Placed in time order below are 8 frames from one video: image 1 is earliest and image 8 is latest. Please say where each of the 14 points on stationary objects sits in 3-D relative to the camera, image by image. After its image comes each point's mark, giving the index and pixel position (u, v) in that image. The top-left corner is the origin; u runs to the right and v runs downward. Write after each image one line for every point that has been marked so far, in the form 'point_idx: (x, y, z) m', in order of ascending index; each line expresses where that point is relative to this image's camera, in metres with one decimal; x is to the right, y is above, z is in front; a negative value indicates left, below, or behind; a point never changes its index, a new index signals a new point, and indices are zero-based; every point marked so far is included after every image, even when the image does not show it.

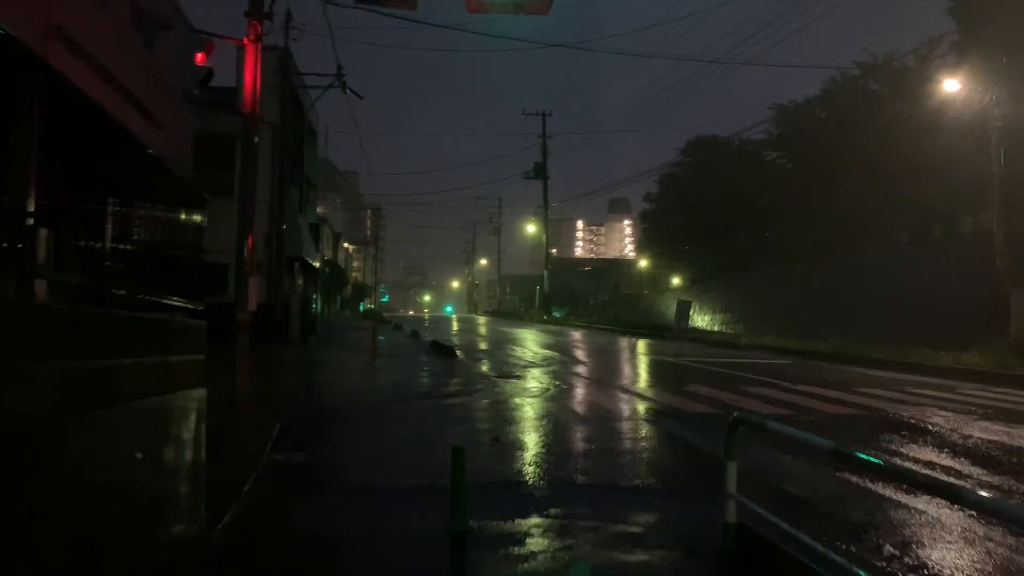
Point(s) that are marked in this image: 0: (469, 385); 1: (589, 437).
0: (-0.9, -1.9, +16.8) m
1: (+0.9, -1.9, +10.5) m
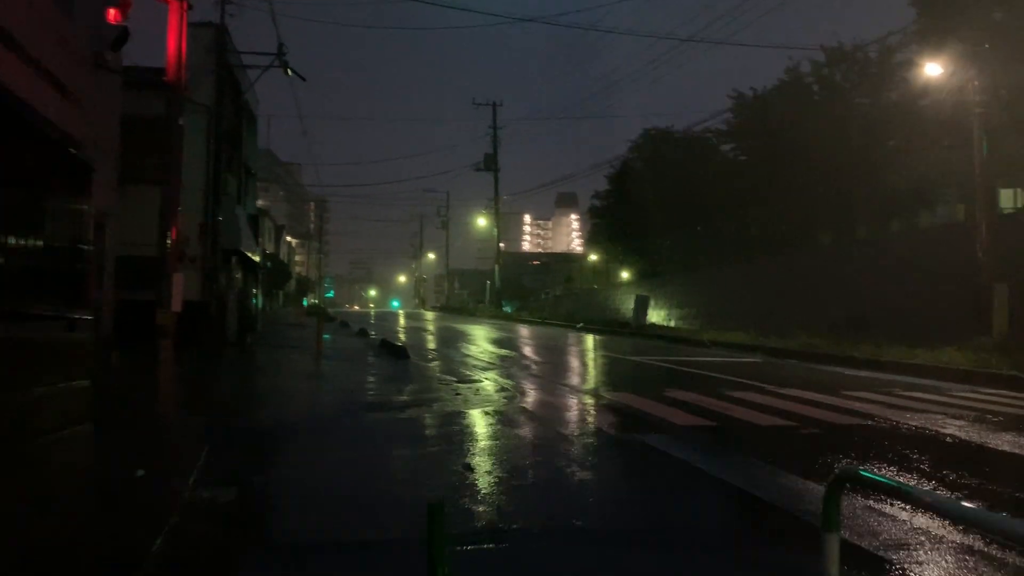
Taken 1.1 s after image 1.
0: (-1.6, -1.9, +15.3) m
1: (+0.6, -1.8, +9.1) m
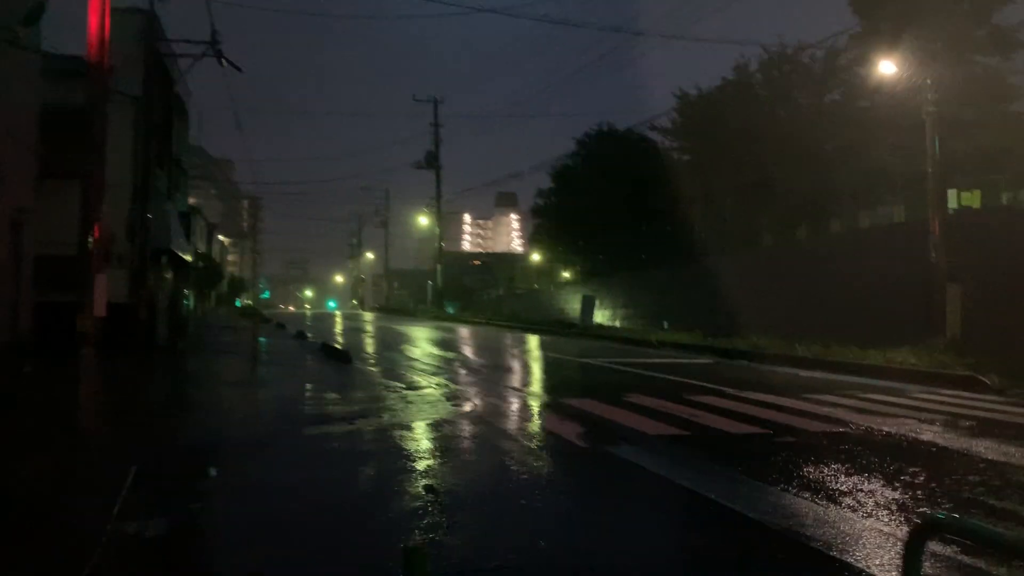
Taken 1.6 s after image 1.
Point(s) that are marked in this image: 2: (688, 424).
0: (-2.4, -1.9, +14.5) m
1: (+0.2, -1.9, +8.5) m
2: (+2.3, -1.8, +11.0) m
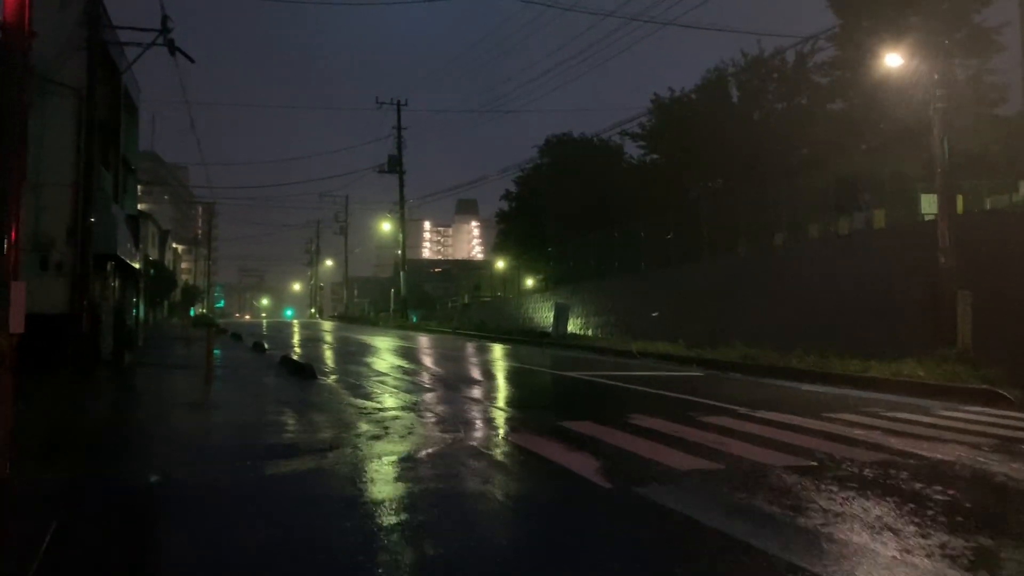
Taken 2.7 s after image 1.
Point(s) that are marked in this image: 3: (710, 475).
0: (-2.6, -2.0, +12.9) m
1: (+0.3, -1.9, +7.0) m
2: (+2.2, -1.8, +9.6) m
3: (+2.0, -1.9, +8.5) m
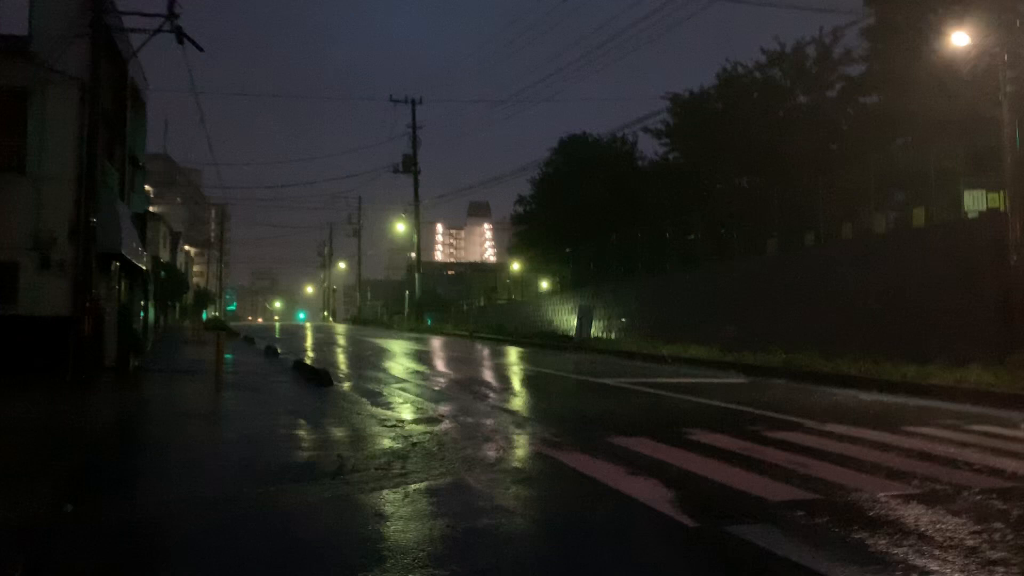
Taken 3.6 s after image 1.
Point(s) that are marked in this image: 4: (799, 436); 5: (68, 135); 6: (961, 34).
0: (-2.0, -2.0, +11.7) m
1: (+0.8, -1.9, +5.8) m
2: (+2.7, -1.8, +8.3) m
3: (+2.4, -1.8, +7.3) m
4: (+3.6, -1.9, +10.8) m
5: (-9.9, +3.4, +19.1) m
6: (+7.7, +4.3, +14.7) m
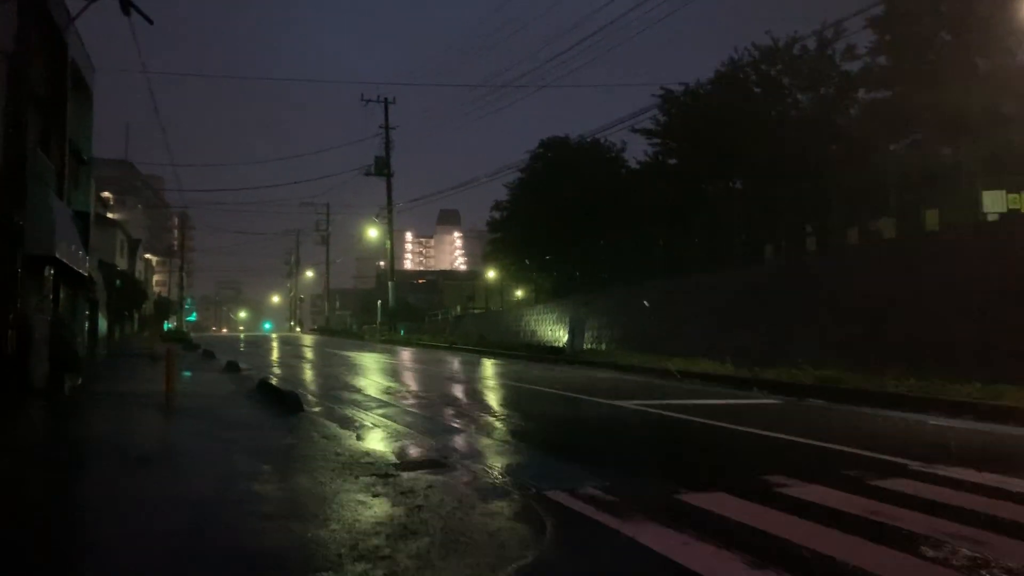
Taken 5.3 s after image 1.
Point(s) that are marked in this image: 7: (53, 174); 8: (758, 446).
0: (-1.8, -2.1, +9.1) m
1: (+1.3, -1.9, +3.3) m
2: (+3.1, -1.9, +6.0) m
3: (+2.9, -1.9, +4.9) m
4: (+3.9, -1.9, +8.4) m
5: (-9.9, +3.2, +16.3) m
6: (+7.8, +4.2, +12.5) m
7: (-10.4, +2.6, +19.3) m
8: (+3.2, -2.1, +11.3) m
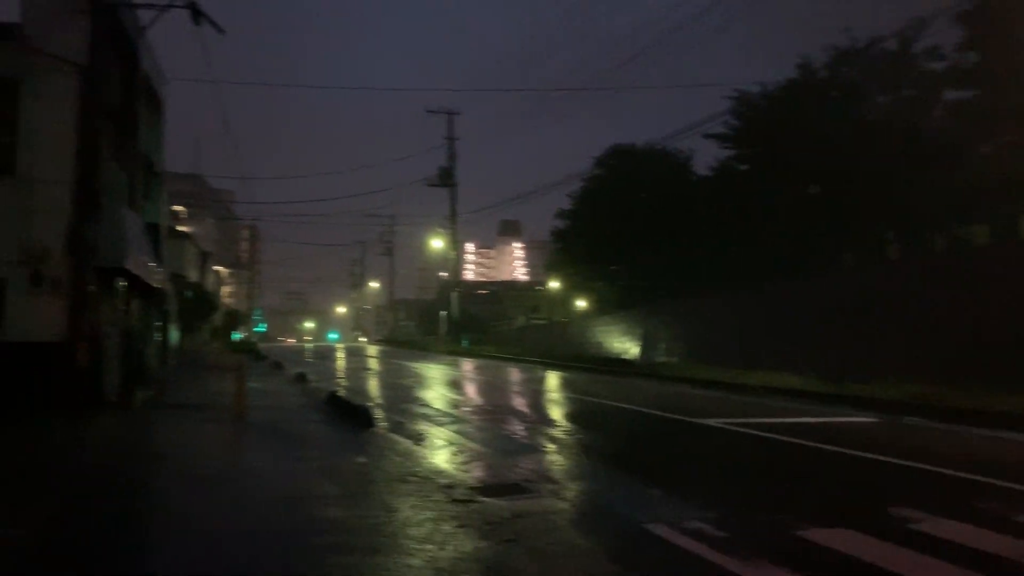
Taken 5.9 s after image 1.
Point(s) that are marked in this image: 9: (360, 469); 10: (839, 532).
0: (-0.9, -2.2, +8.5) m
1: (+1.7, -2.0, +2.5) m
2: (+3.8, -1.9, +5.1) m
3: (+3.4, -1.9, +4.0) m
4: (+4.7, -2.0, +7.5) m
5: (-8.5, +3.0, +16.3) m
6: (+8.9, +4.1, +11.4) m
7: (-8.8, +2.3, +19.4) m
8: (+4.3, -2.2, +10.4) m
9: (-2.0, -2.3, +11.3) m
10: (+2.7, -2.0, +7.2) m
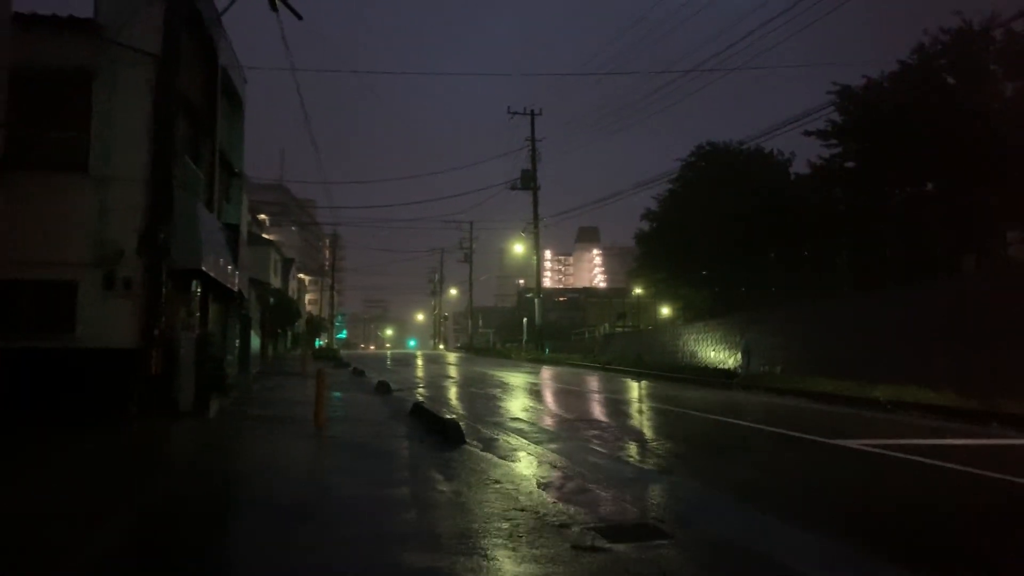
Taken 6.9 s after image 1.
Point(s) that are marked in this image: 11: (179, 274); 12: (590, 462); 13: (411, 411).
0: (+0.2, -2.2, +7.0) m
1: (+2.3, -1.9, +0.8) m
2: (+4.5, -1.9, +3.1) m
3: (+4.1, -1.8, +2.1) m
4: (+5.7, -2.0, +5.4) m
5: (-6.7, +2.9, +15.5) m
6: (+10.2, +4.1, +9.0) m
7: (-6.7, +2.2, +18.6) m
8: (+5.5, -2.2, +8.4) m
9: (-0.7, -2.3, +9.8) m
10: (+3.6, -2.0, +5.4) m
11: (-6.4, +0.2, +16.3) m
12: (+1.3, -2.8, +13.4) m
13: (-2.1, -2.6, +18.0) m
